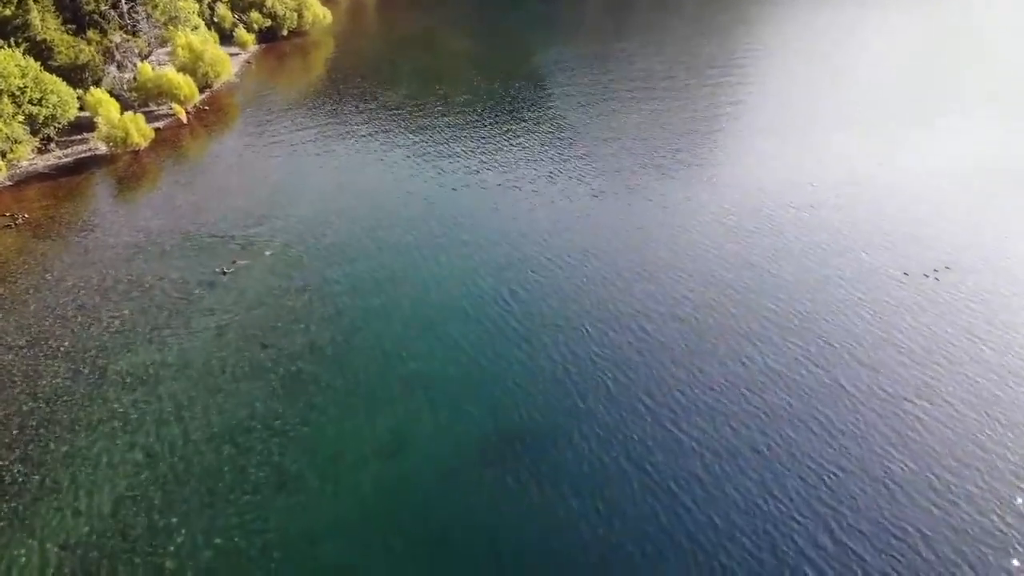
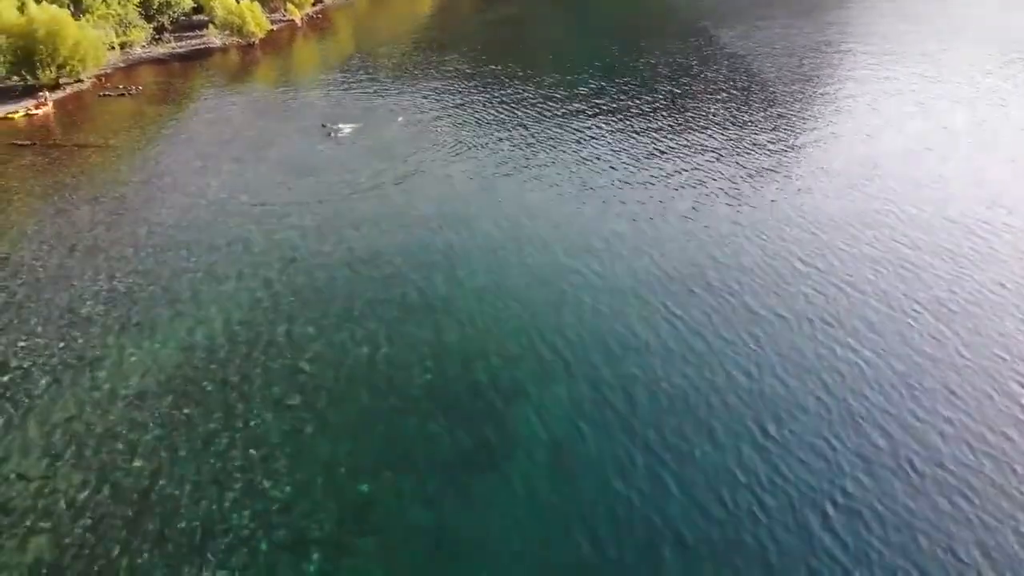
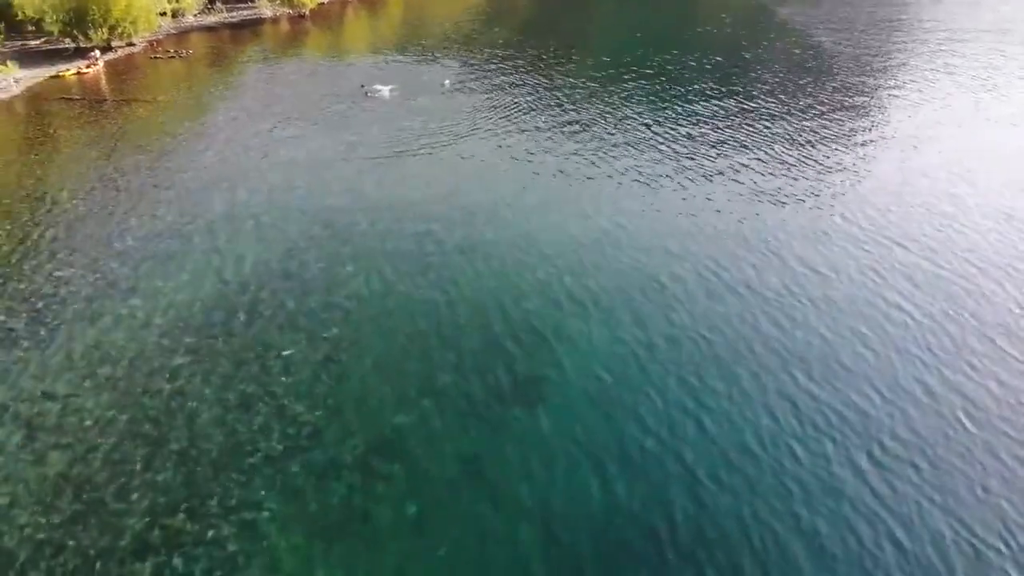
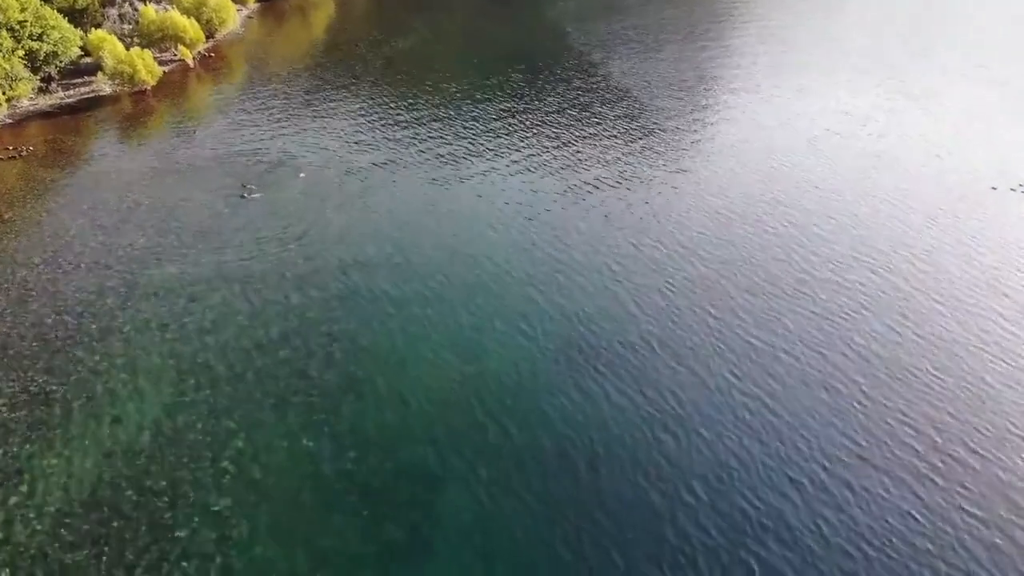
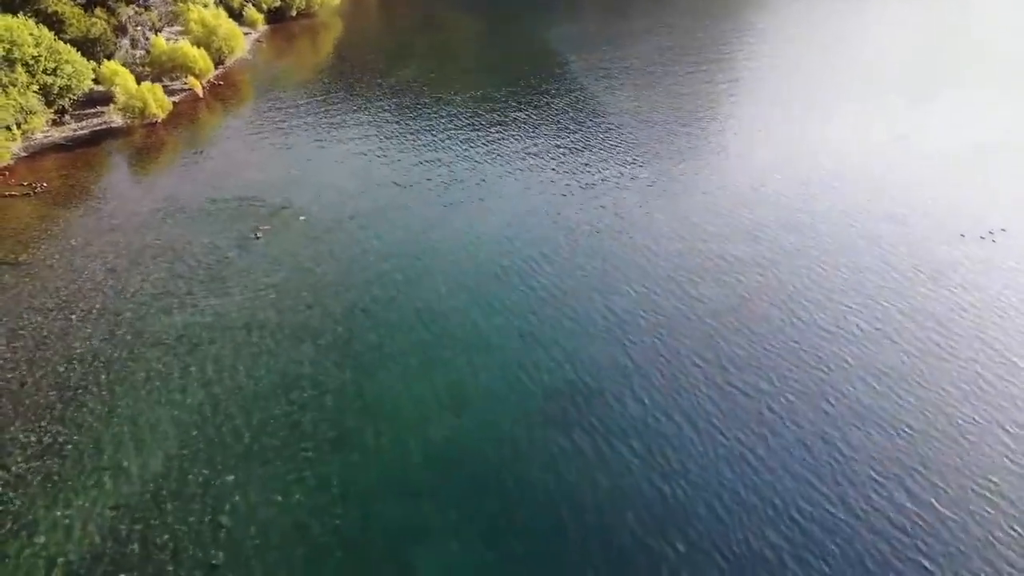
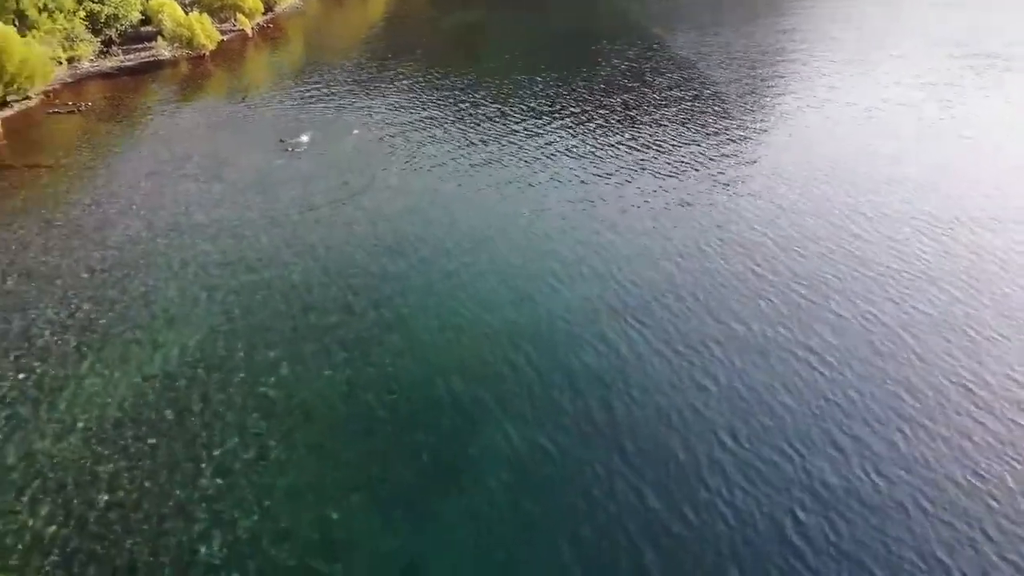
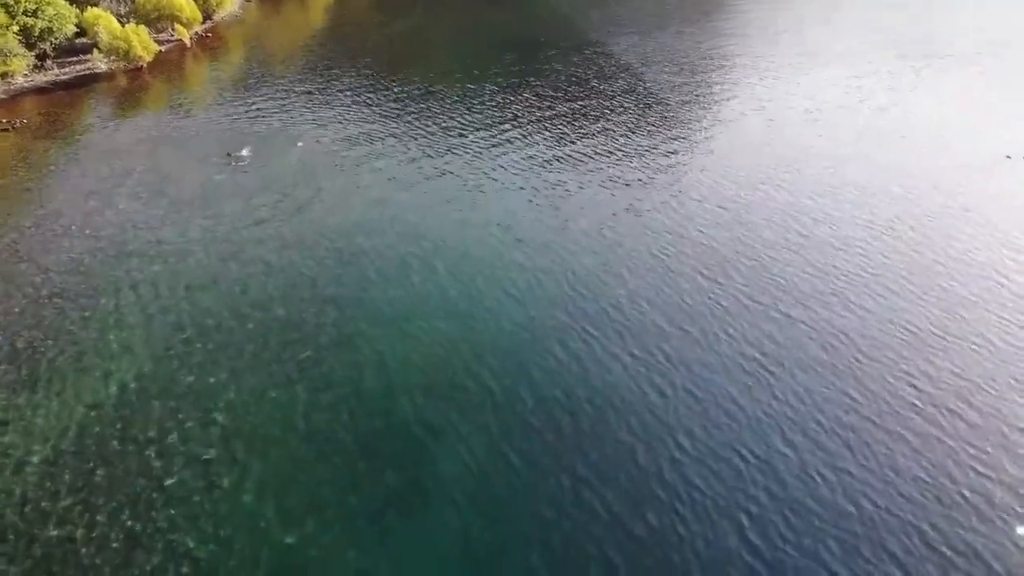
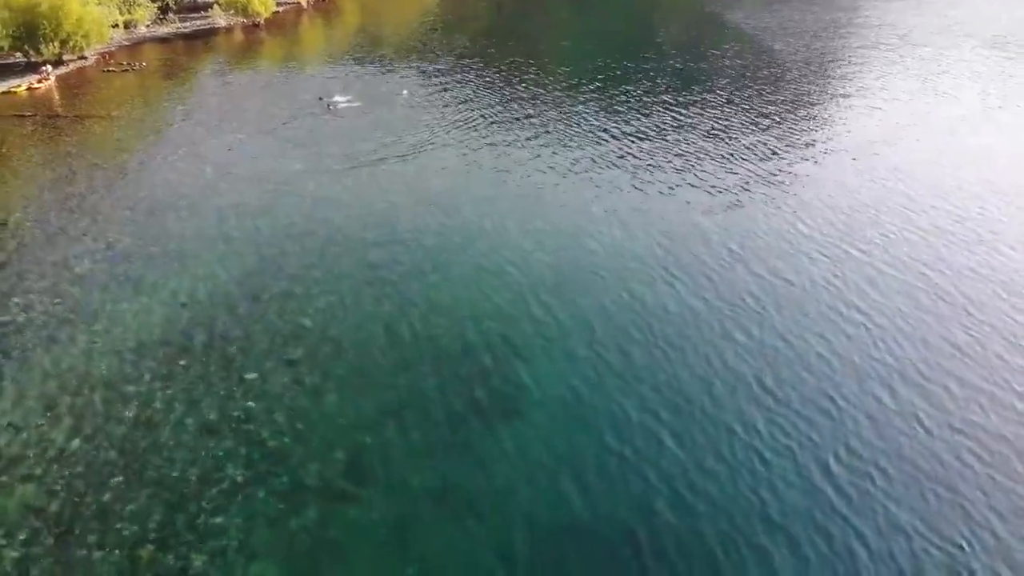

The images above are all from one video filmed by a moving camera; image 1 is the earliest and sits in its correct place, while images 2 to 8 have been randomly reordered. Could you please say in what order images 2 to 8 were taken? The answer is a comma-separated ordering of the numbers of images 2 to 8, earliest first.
5, 4, 7, 6, 2, 8, 3
